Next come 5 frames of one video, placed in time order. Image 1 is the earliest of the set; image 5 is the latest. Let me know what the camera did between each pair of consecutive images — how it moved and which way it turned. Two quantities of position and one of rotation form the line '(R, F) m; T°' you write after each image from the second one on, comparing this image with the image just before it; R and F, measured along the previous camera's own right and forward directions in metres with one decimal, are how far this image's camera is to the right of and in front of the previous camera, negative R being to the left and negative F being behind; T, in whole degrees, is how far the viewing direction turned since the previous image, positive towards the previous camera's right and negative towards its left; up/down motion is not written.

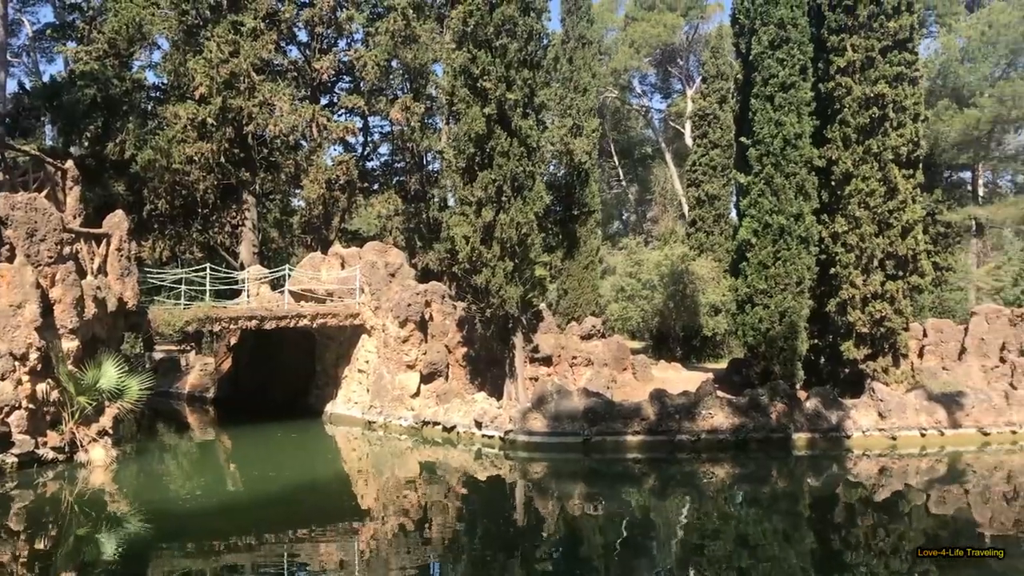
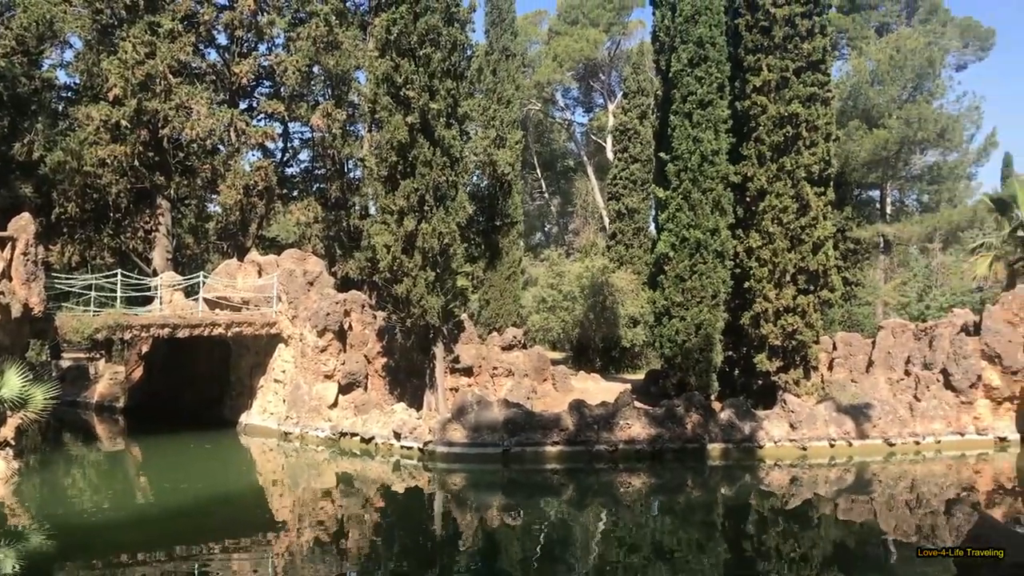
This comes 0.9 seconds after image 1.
(+0.9, 0.0) m; +3°
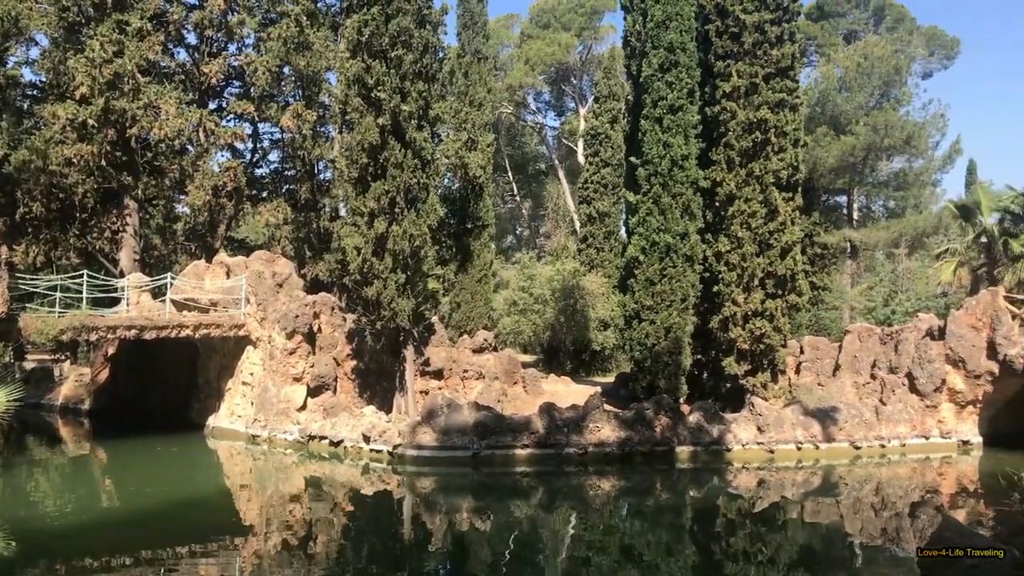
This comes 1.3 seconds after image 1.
(+0.3, 0.0) m; +1°
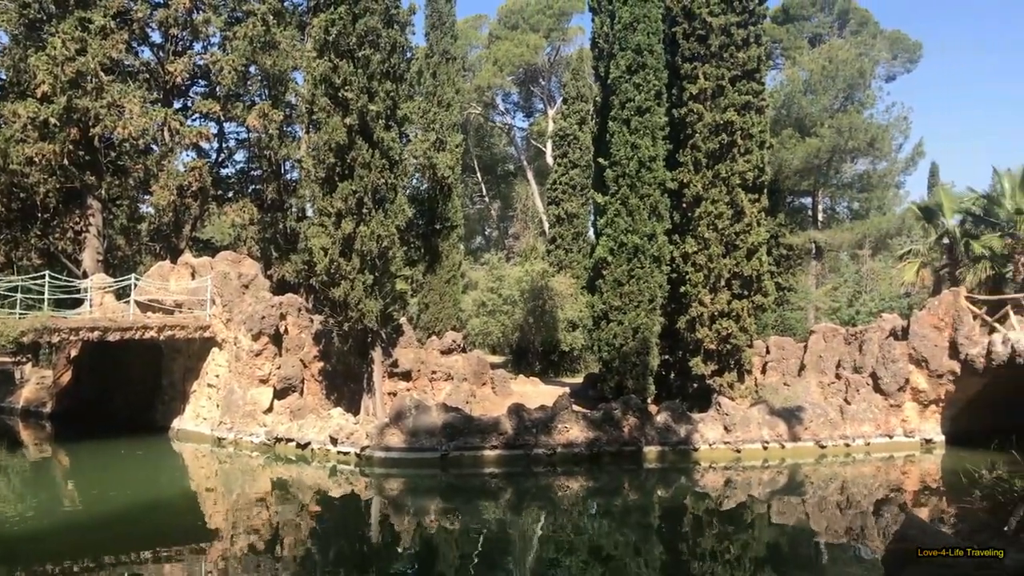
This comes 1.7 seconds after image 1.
(+0.3, 0.0) m; +1°
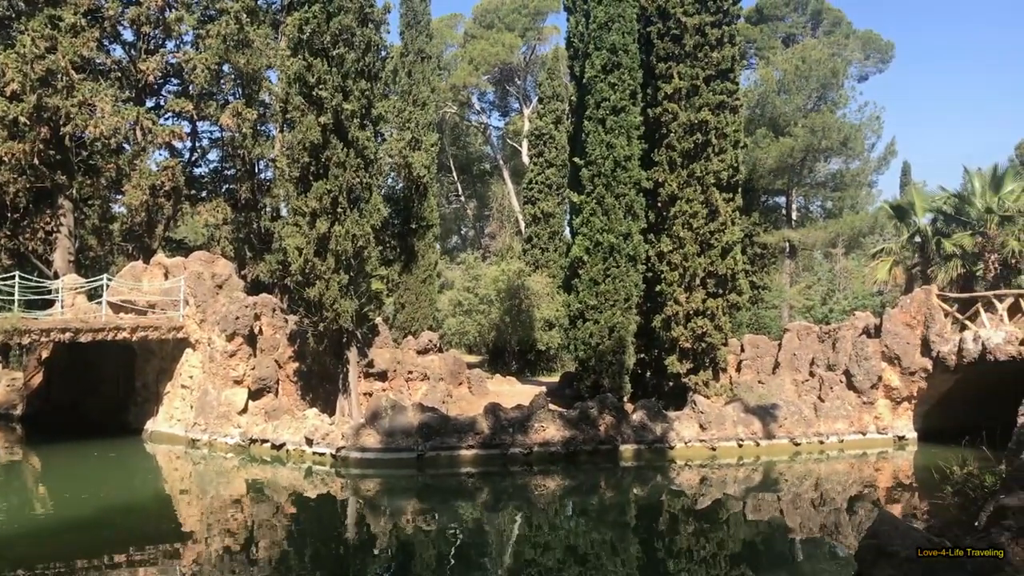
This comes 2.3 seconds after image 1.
(+0.3, 0.0) m; +1°
